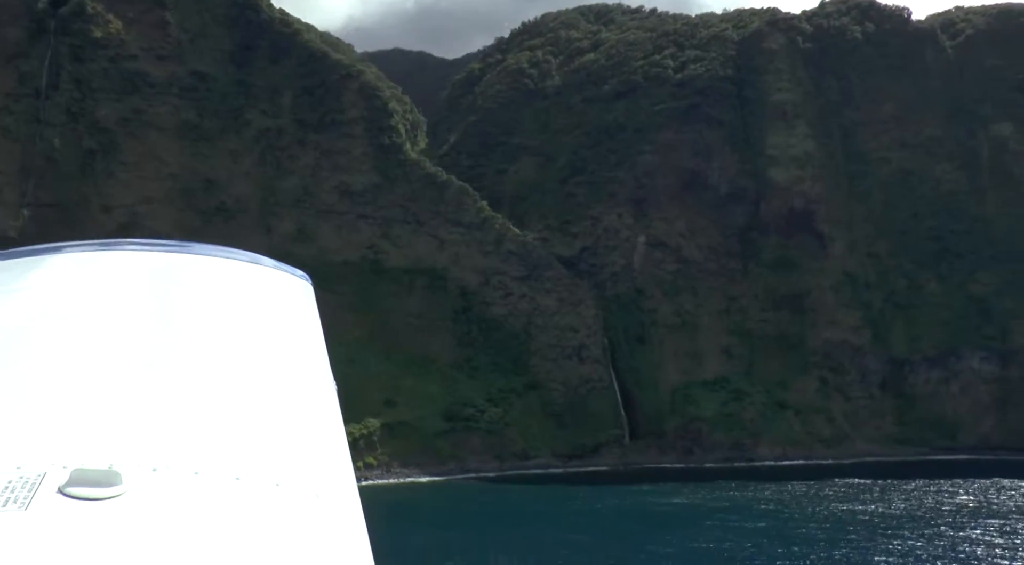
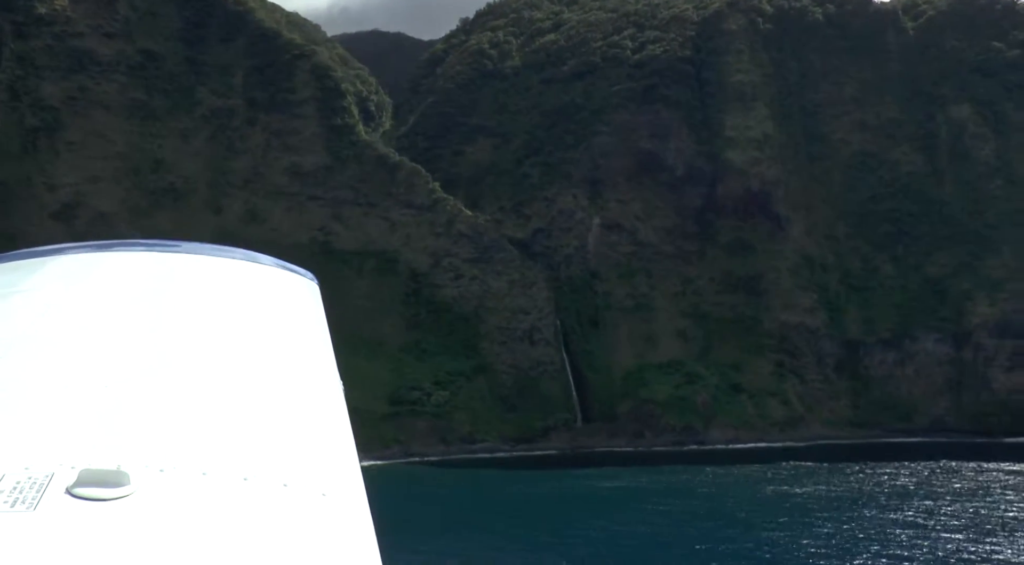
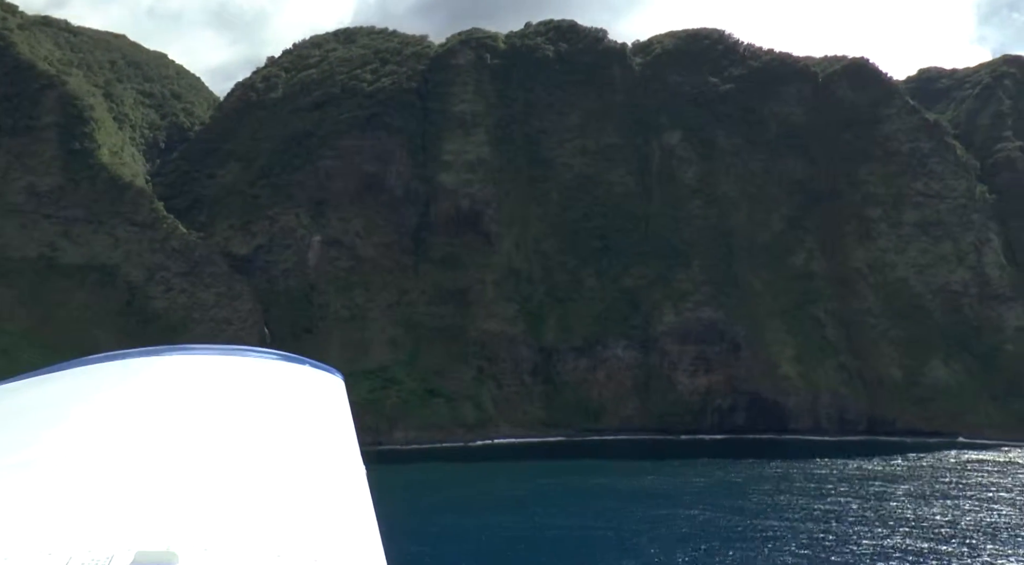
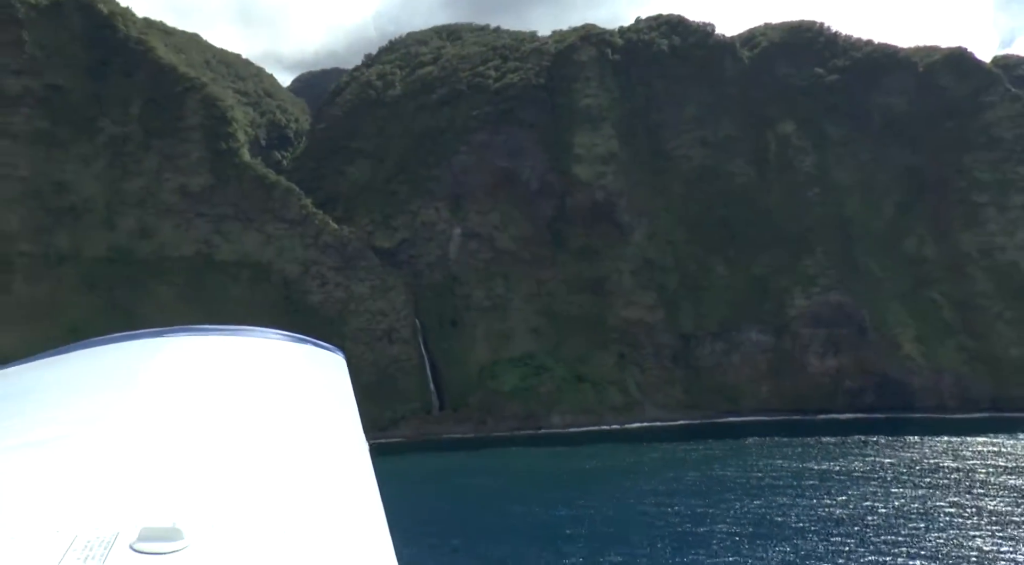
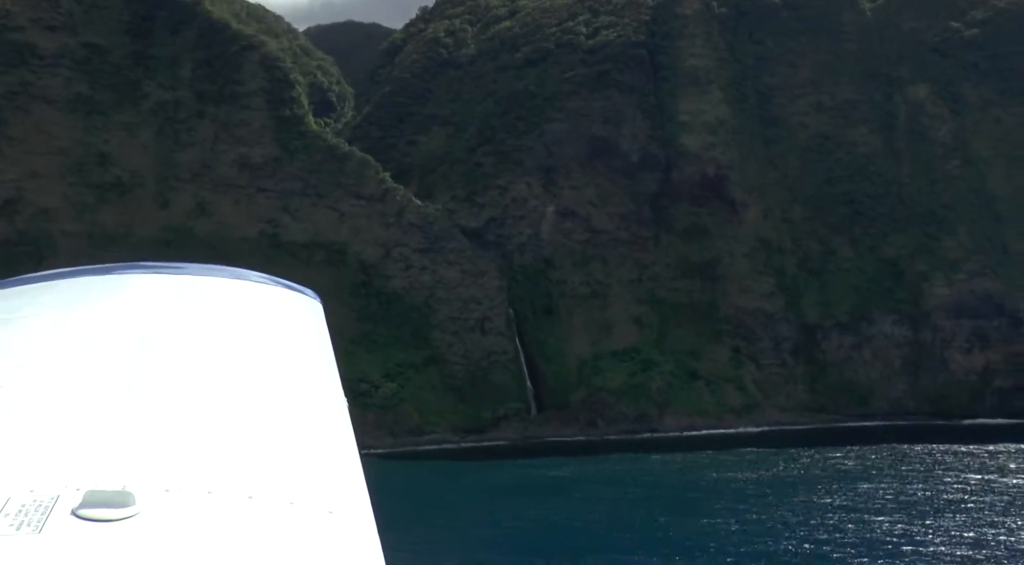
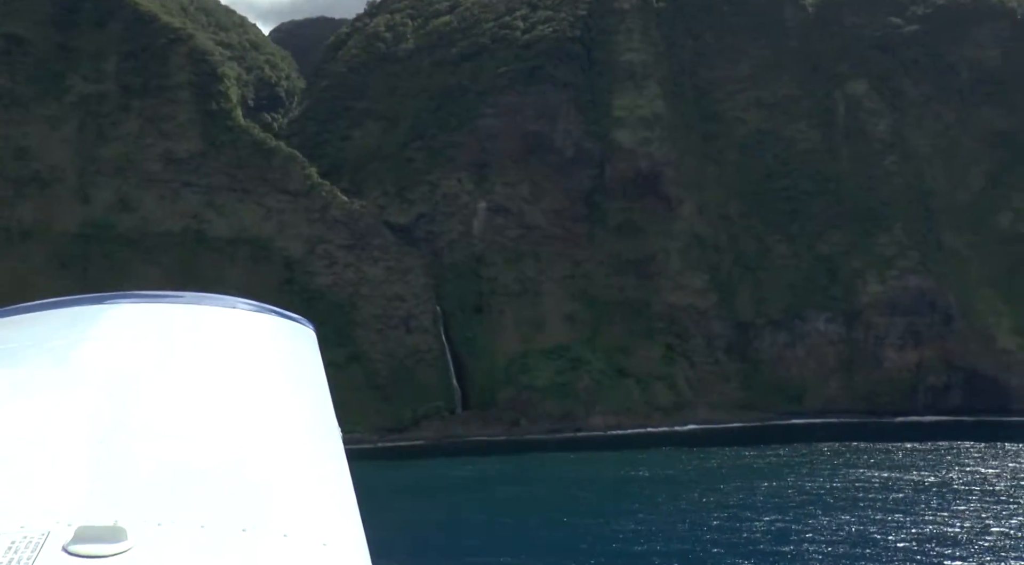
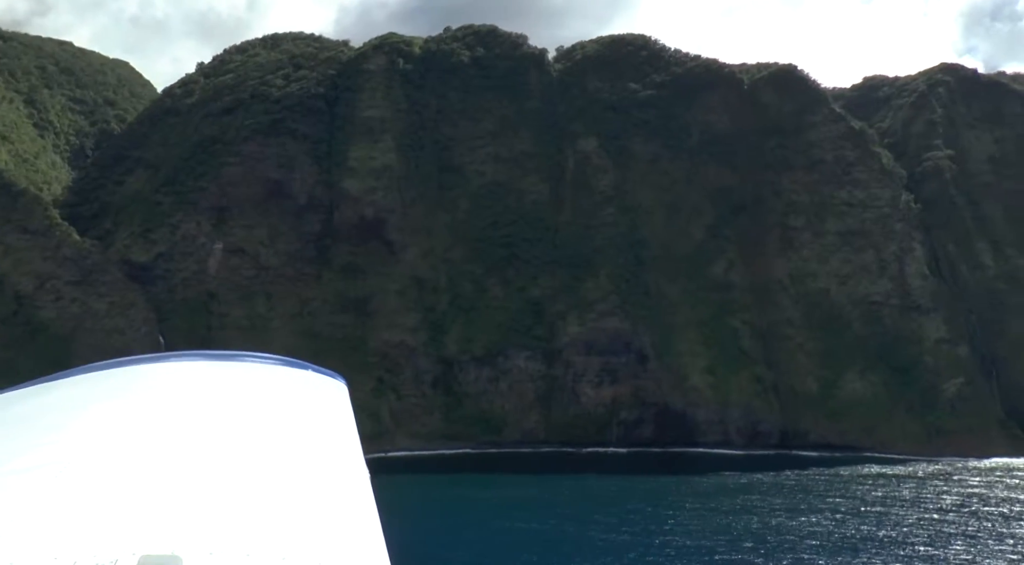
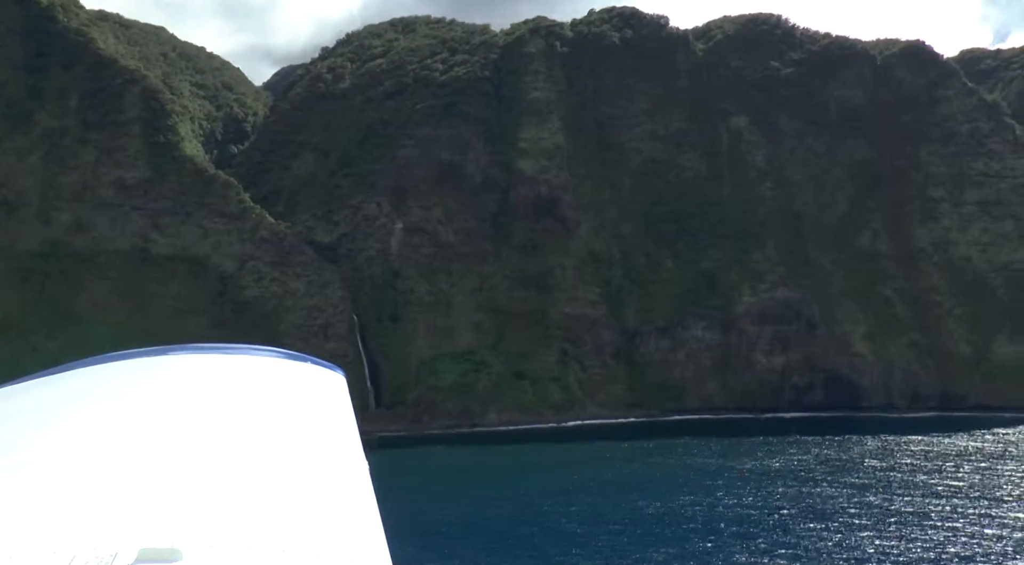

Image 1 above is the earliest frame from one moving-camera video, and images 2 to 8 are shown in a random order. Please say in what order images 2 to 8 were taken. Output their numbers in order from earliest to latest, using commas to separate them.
2, 5, 6, 4, 8, 3, 7
